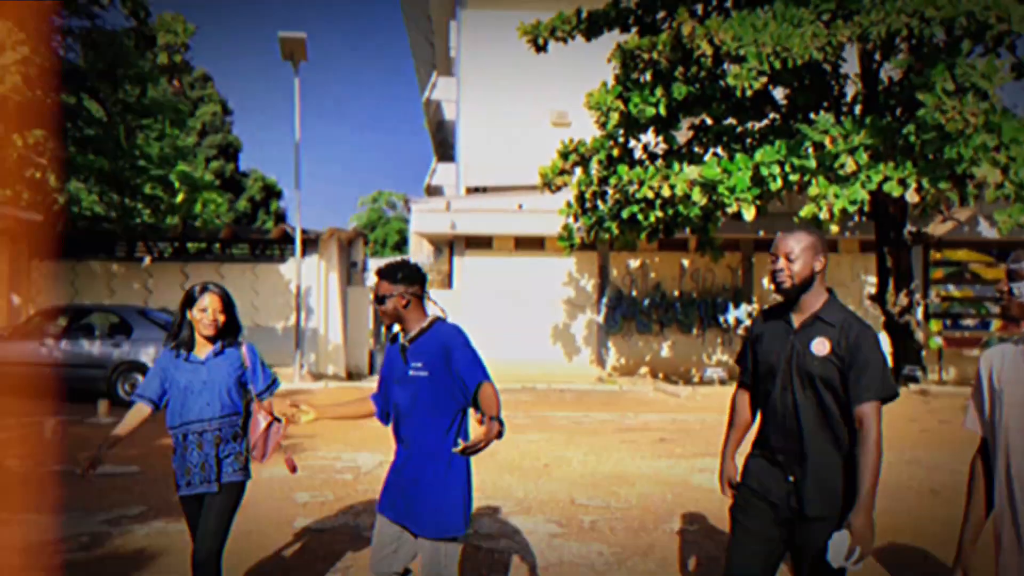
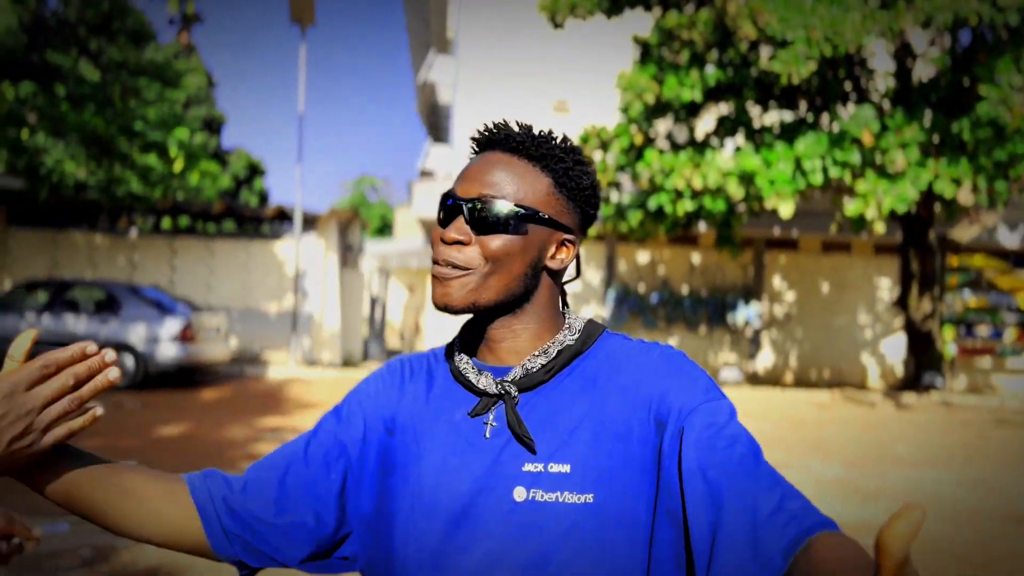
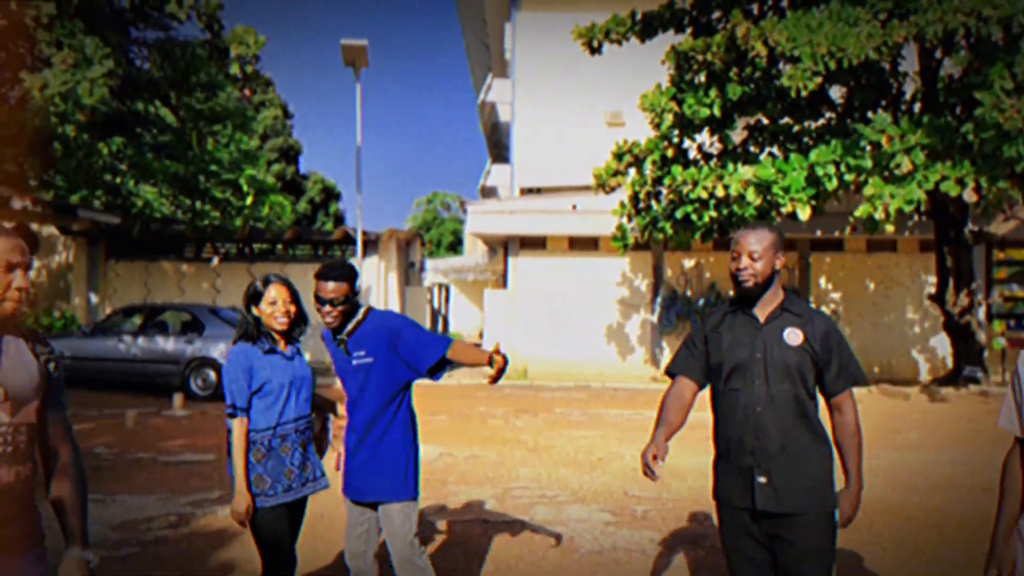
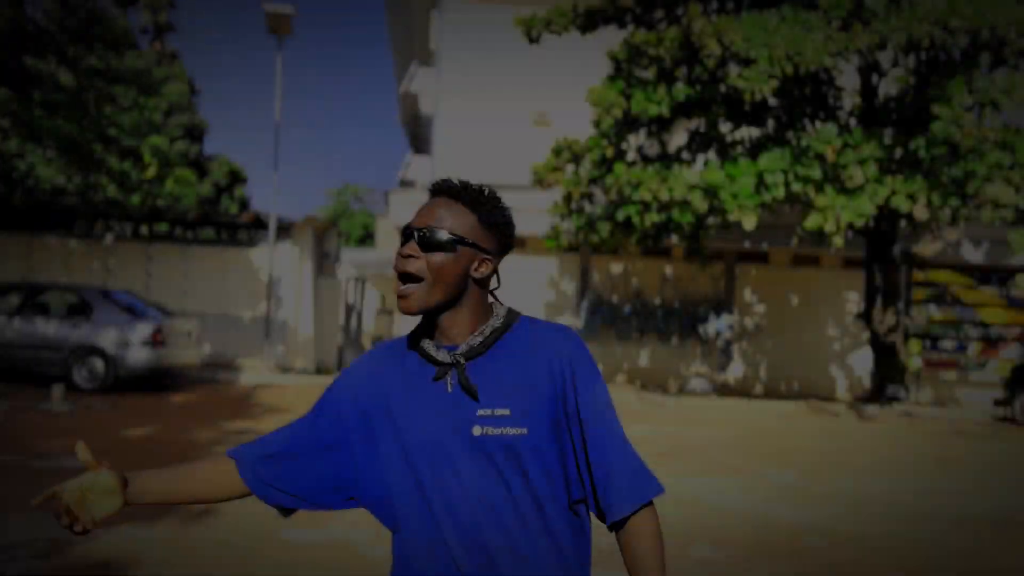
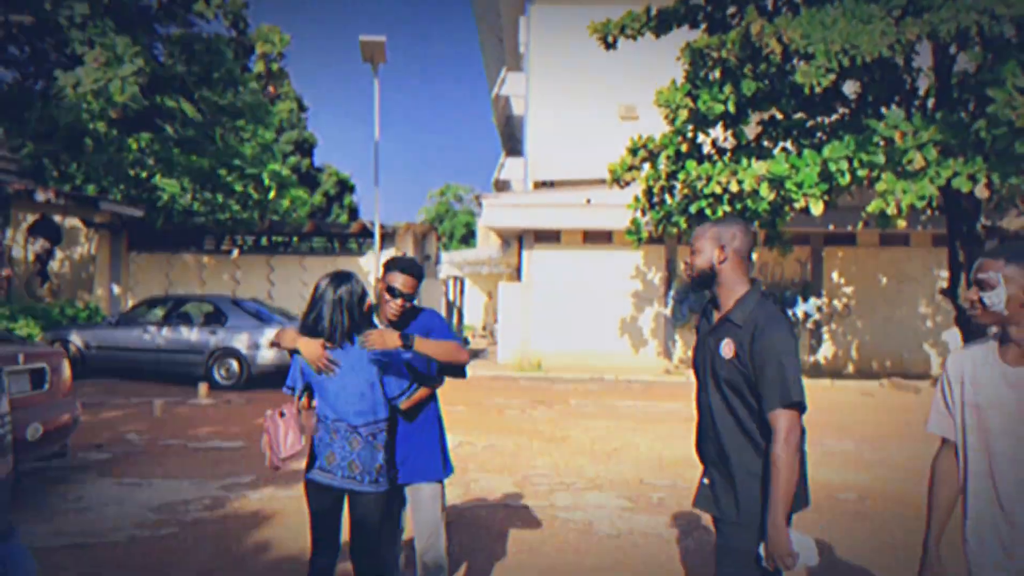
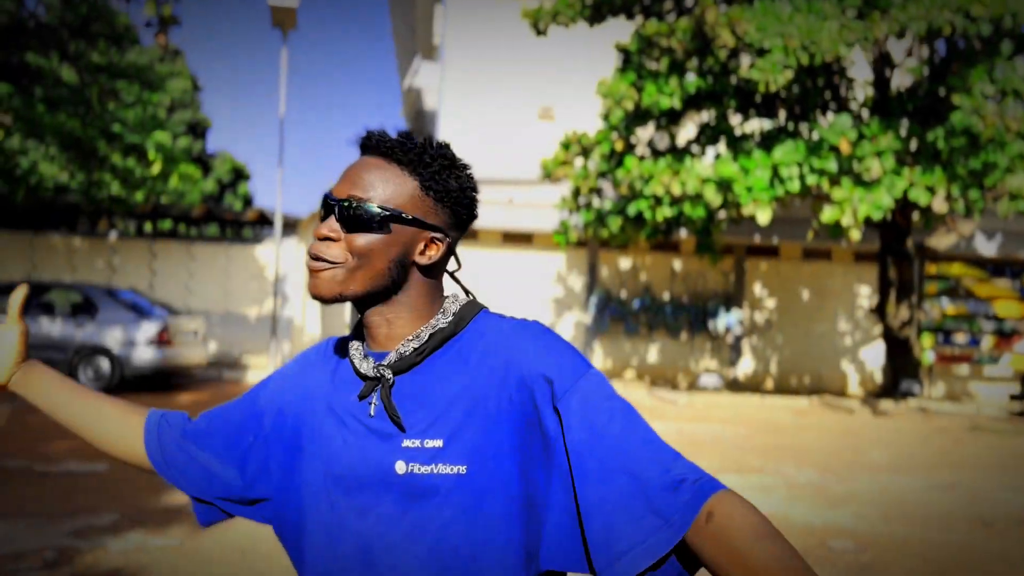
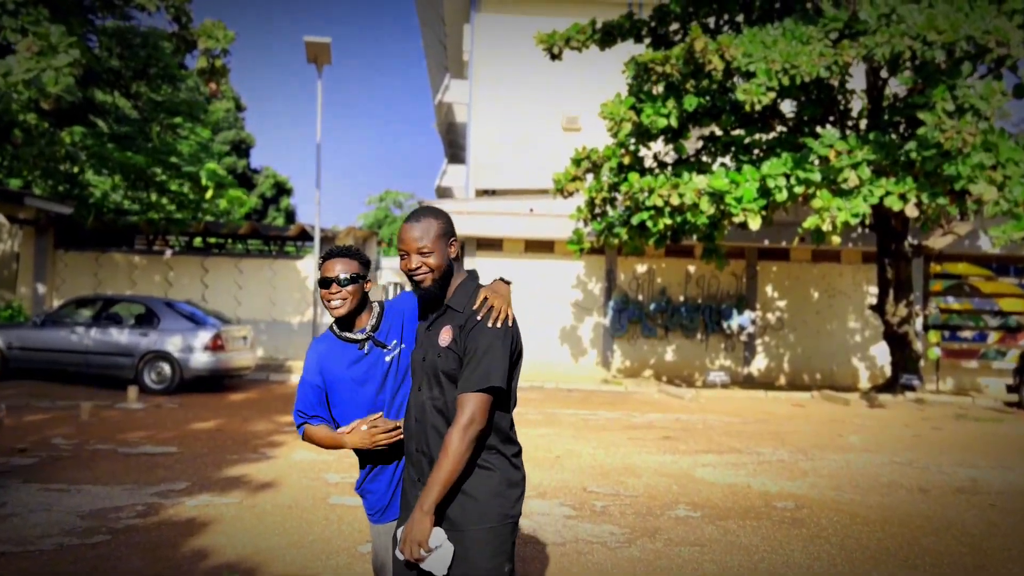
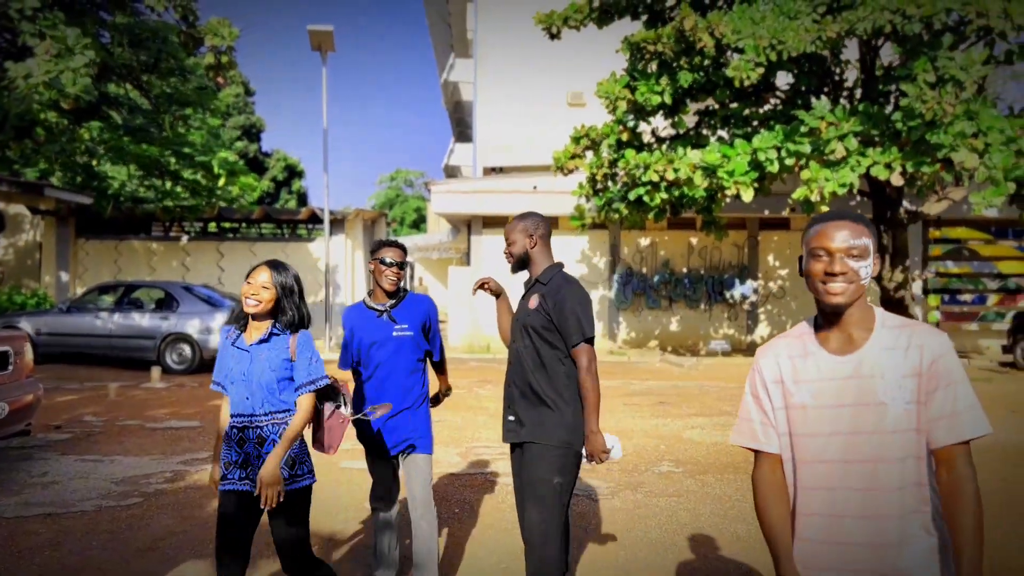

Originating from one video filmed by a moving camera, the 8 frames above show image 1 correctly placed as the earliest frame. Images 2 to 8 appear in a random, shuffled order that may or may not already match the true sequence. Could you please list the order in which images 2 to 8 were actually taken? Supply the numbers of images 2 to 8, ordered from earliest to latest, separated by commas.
3, 5, 8, 7, 4, 6, 2
